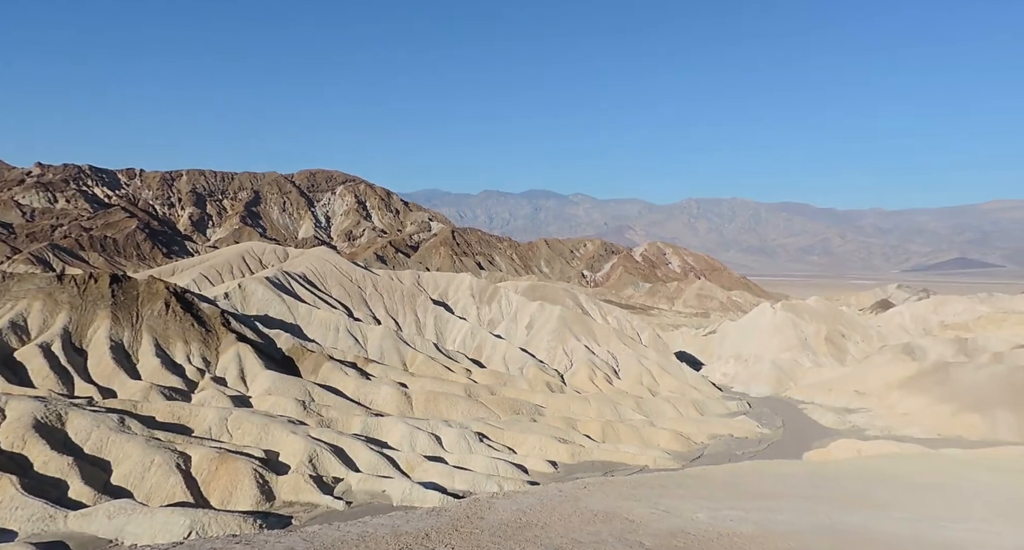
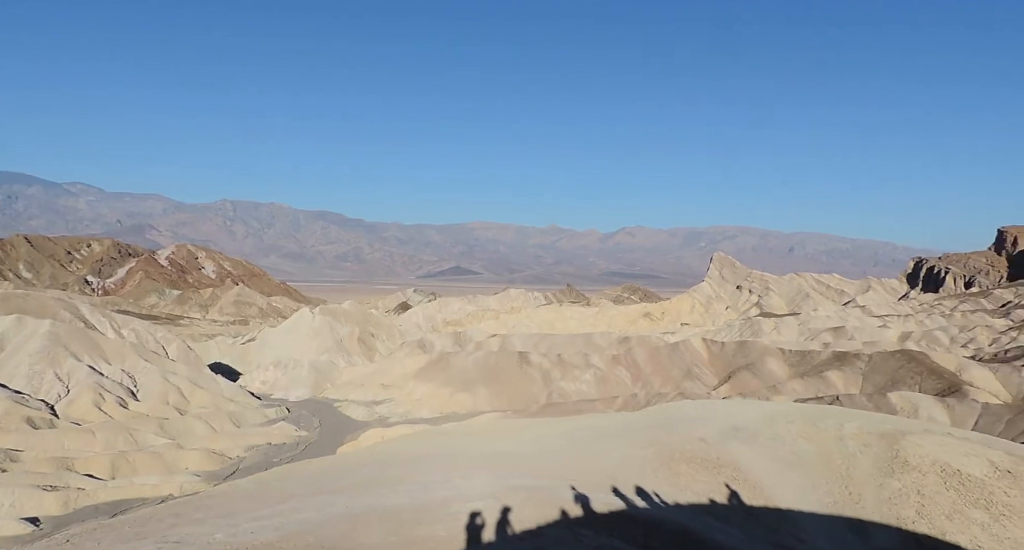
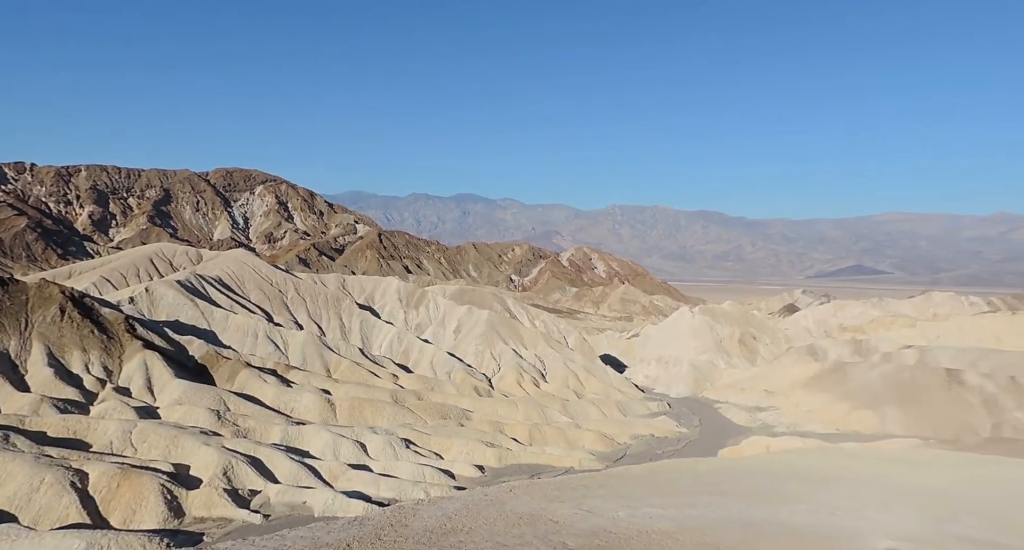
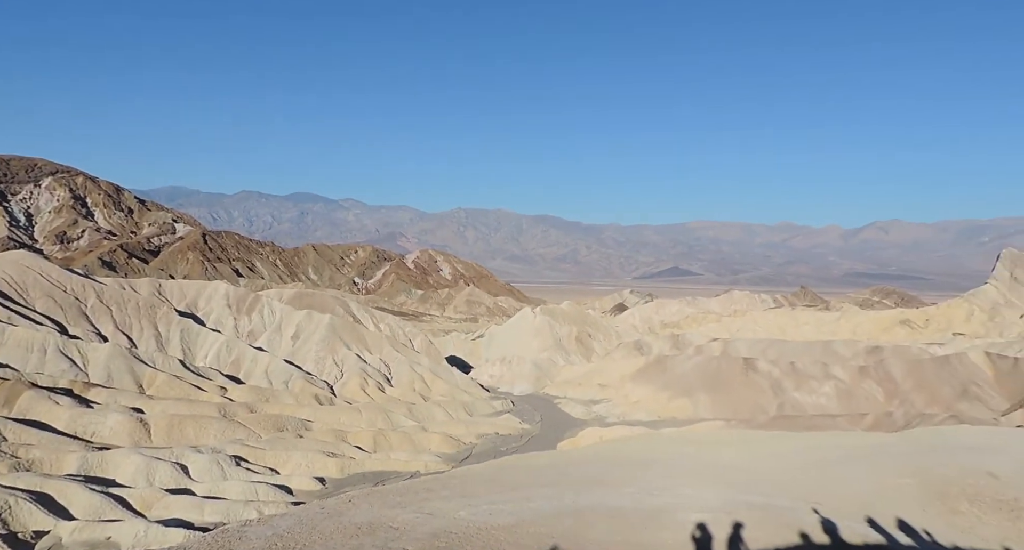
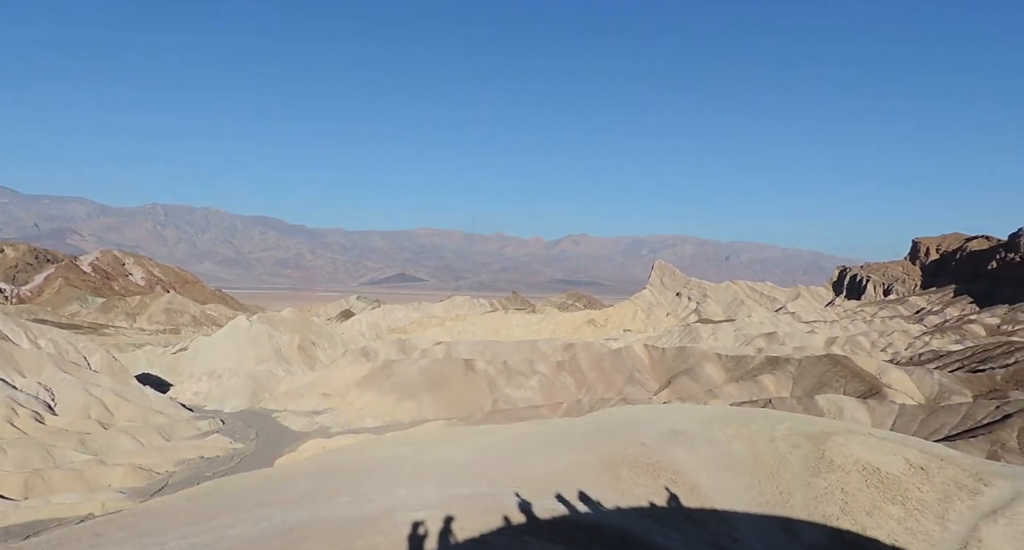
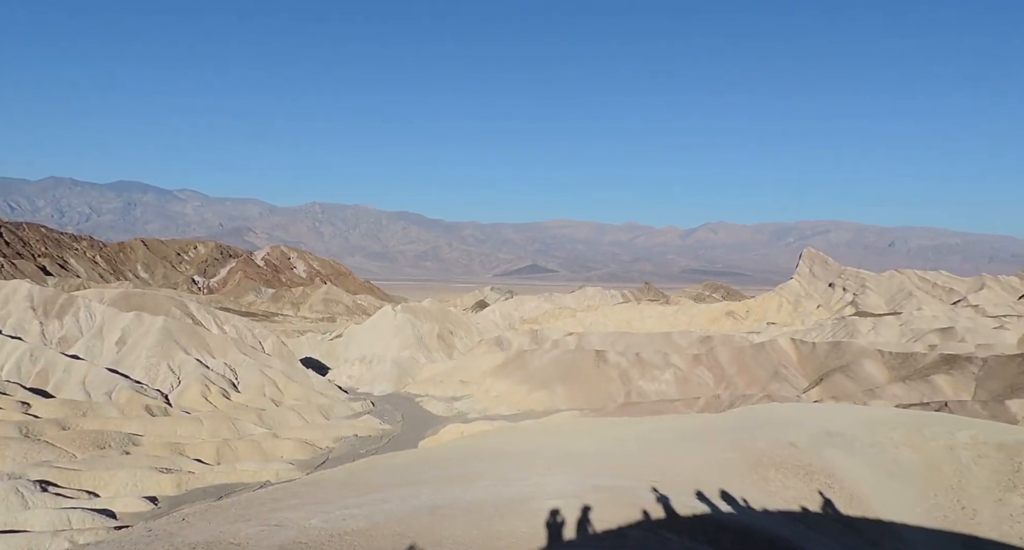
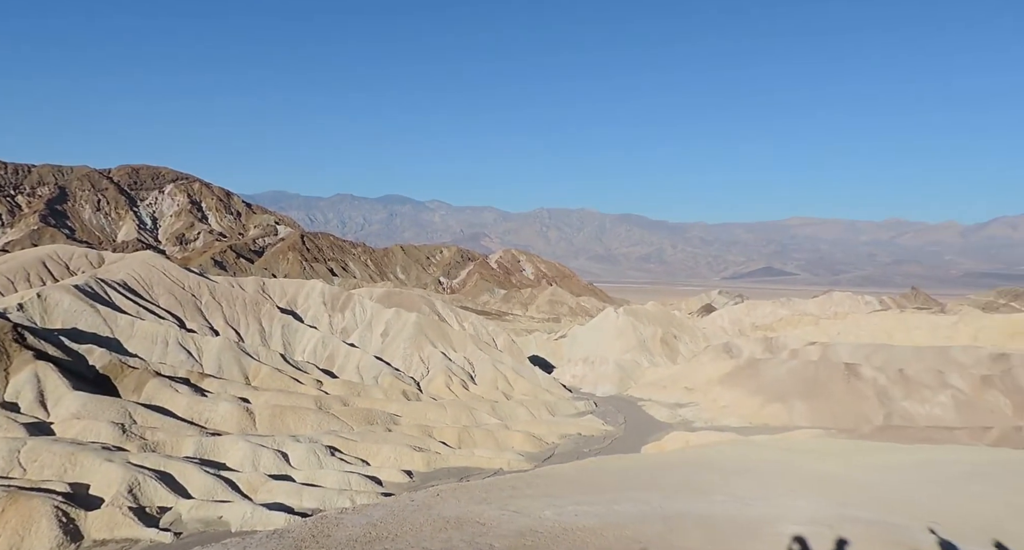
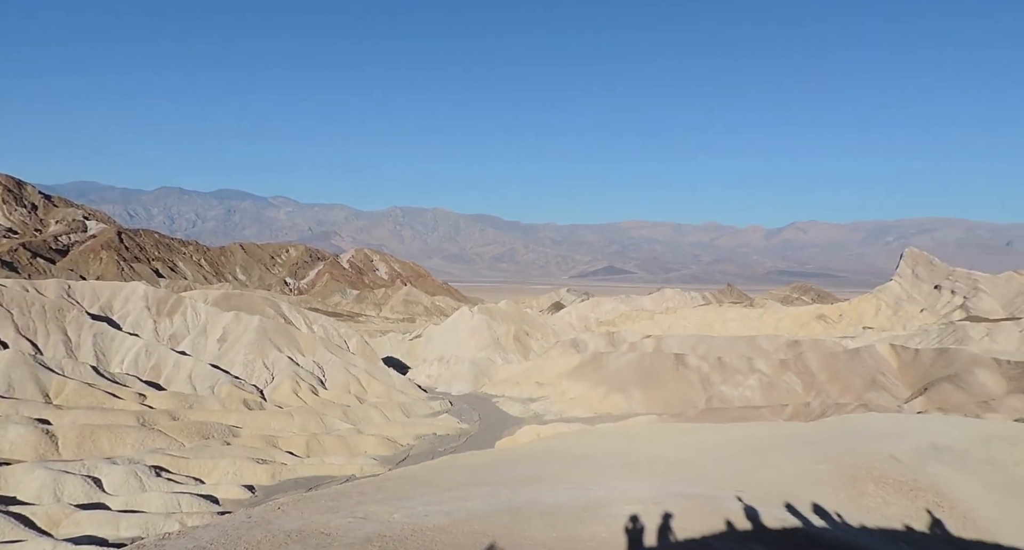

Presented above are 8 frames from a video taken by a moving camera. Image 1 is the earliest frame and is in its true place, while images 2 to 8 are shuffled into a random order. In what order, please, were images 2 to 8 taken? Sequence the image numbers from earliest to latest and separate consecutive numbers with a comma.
3, 7, 4, 8, 6, 2, 5
